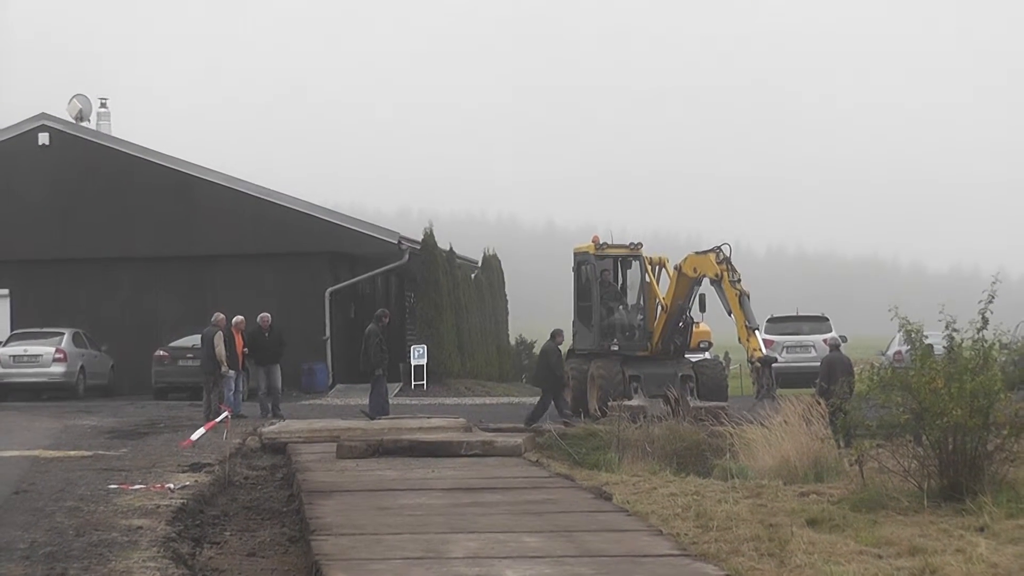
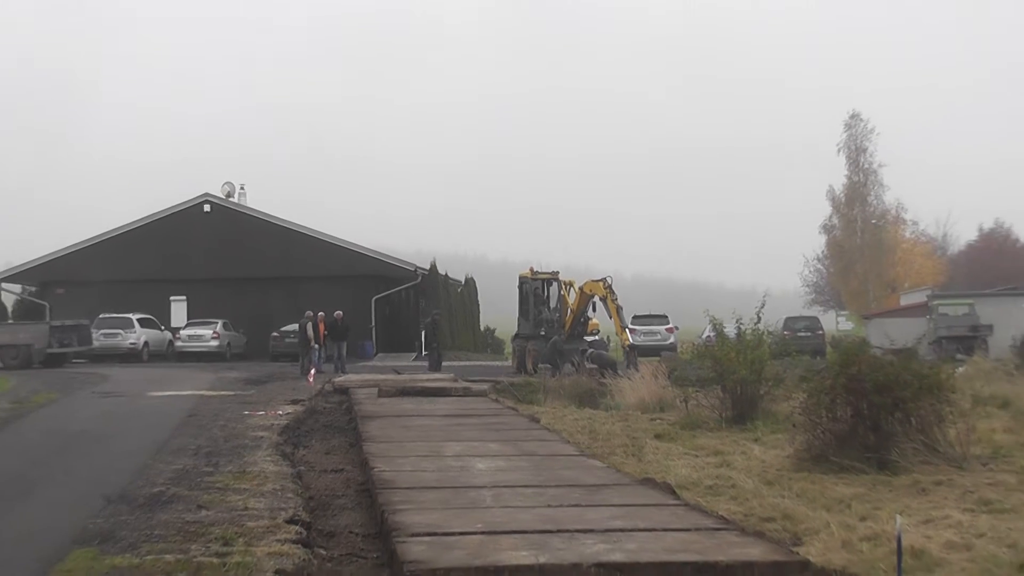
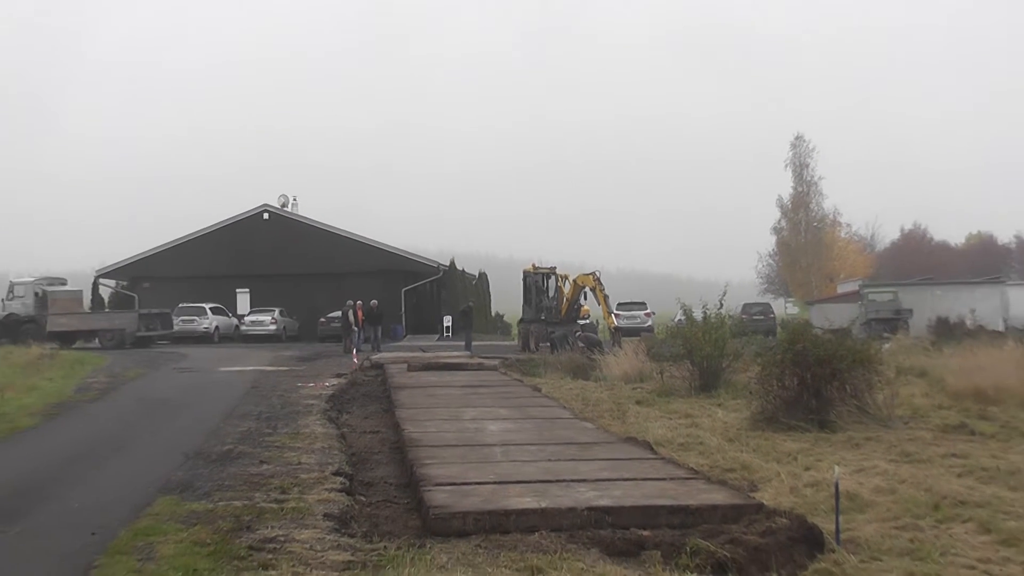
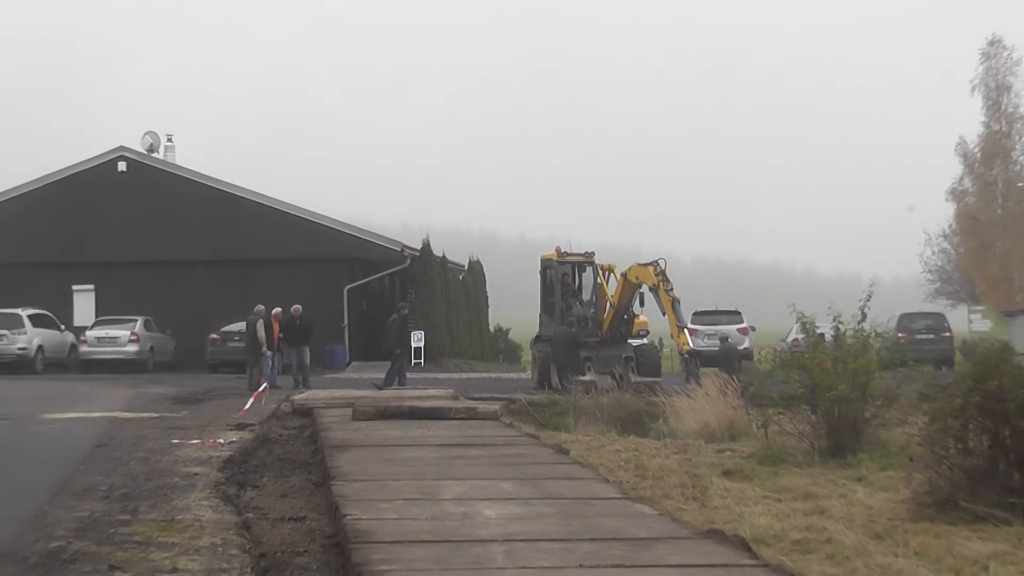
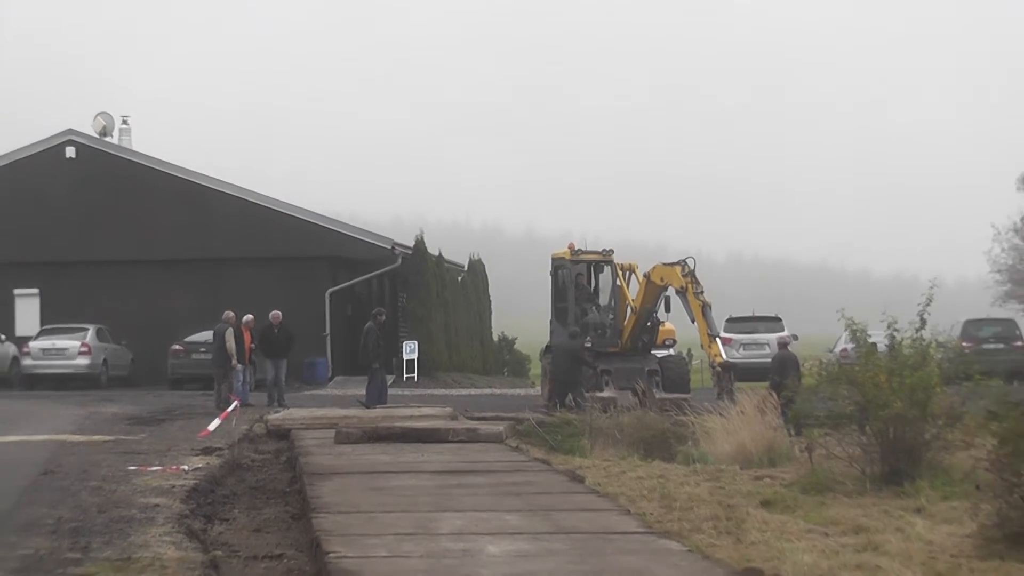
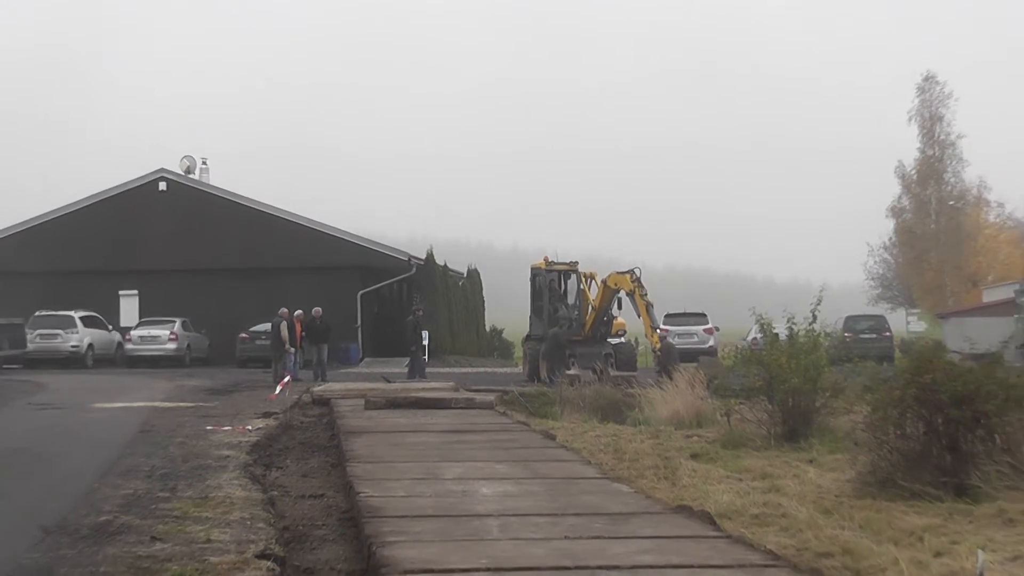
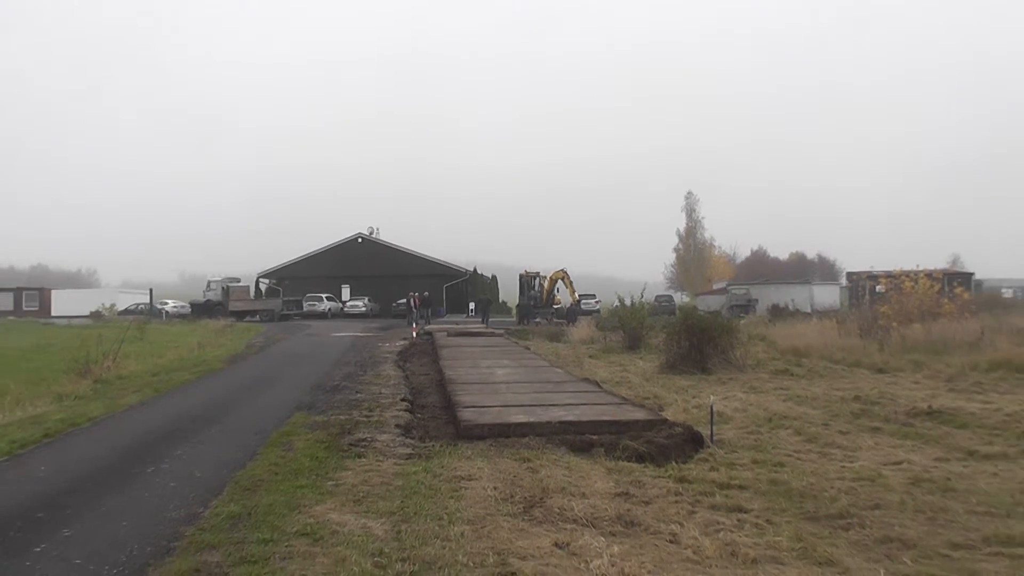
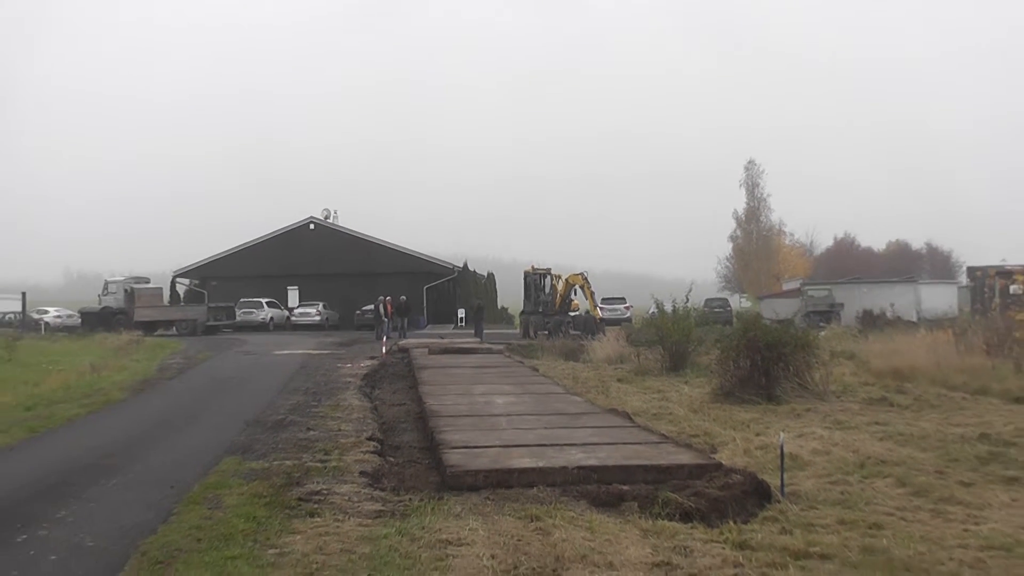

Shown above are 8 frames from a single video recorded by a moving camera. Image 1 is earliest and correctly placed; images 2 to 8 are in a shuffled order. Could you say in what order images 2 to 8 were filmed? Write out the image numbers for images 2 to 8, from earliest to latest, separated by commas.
5, 4, 6, 2, 3, 8, 7
